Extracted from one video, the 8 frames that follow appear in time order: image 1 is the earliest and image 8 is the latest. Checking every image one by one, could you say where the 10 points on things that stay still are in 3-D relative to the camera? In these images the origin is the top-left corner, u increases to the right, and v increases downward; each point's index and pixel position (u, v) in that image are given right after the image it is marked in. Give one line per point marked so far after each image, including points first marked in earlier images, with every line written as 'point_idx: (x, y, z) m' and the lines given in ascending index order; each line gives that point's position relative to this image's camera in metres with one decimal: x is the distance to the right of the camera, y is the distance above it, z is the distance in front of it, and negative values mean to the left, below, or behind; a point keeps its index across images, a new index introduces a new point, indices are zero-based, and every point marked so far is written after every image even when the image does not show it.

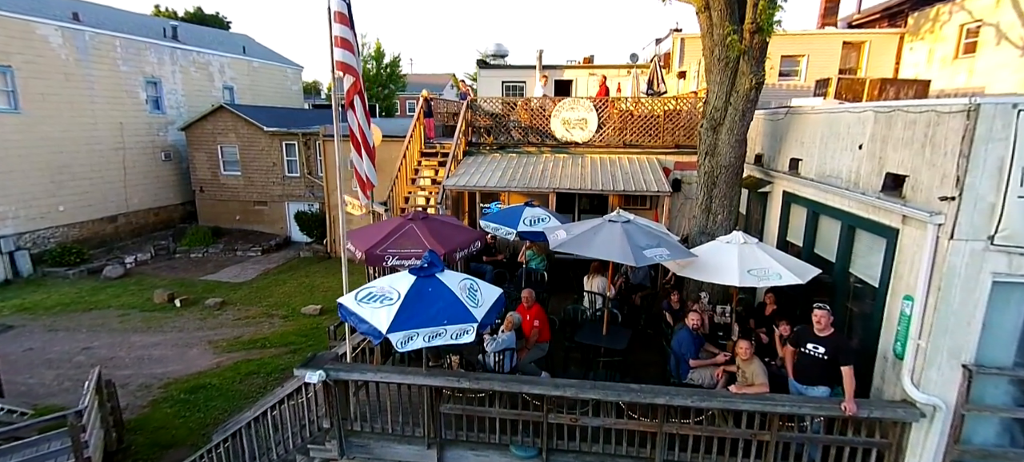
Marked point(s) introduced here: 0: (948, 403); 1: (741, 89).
0: (+3.9, -1.5, +4.4) m
1: (+3.3, +2.1, +7.1) m
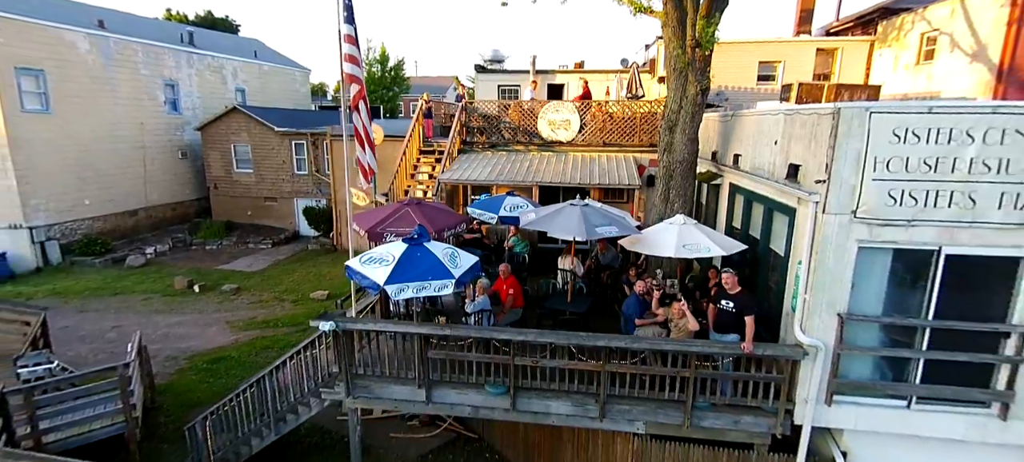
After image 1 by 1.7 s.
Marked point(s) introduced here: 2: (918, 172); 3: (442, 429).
0: (+3.6, -1.3, +5.5) m
1: (+3.0, +2.3, +8.2) m
2: (+4.2, +0.6, +5.1) m
3: (-1.3, -3.6, +8.7) m
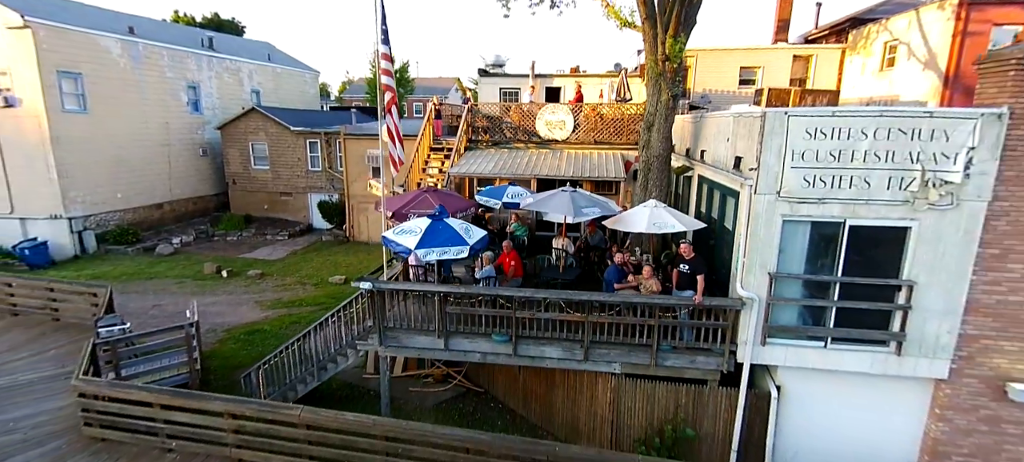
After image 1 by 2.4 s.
0: (+3.6, -0.9, +7.0) m
1: (+3.0, +2.6, +9.7) m
2: (+4.3, +0.9, +6.6) m
3: (-1.3, -3.2, +10.2) m
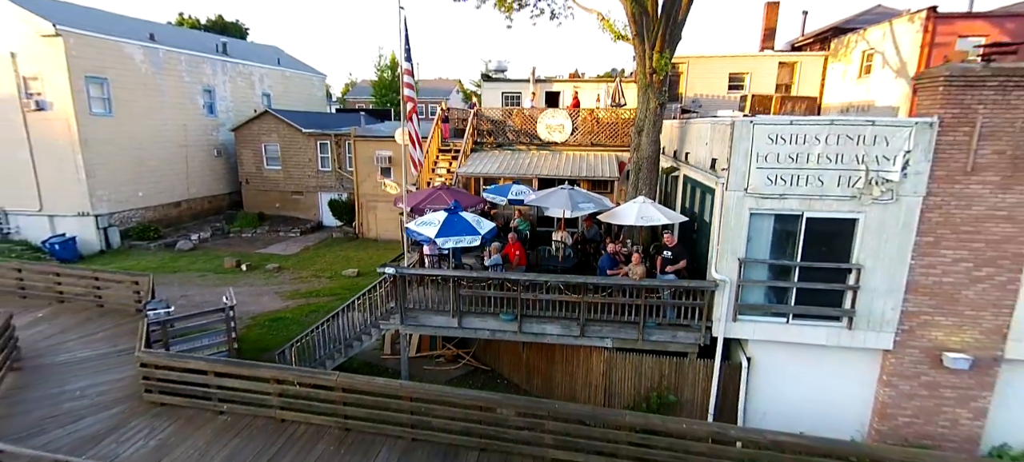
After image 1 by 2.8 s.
0: (+3.7, -0.8, +8.1) m
1: (+3.1, +2.8, +10.8) m
2: (+4.4, +1.1, +7.7) m
3: (-1.2, -3.1, +11.3) m
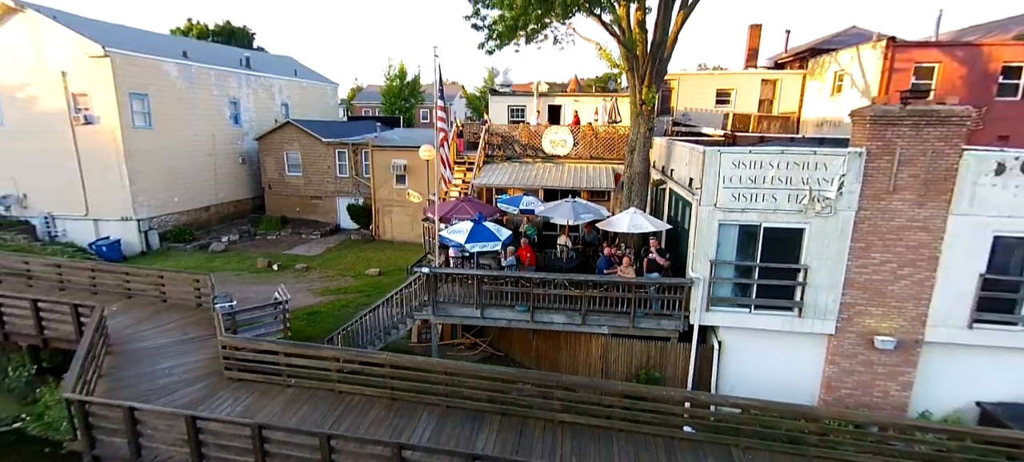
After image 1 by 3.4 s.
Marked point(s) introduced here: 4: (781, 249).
0: (+4.0, -0.9, +10.0) m
1: (+3.4, +2.6, +12.7) m
2: (+4.7, +0.9, +9.6) m
3: (-0.9, -3.2, +13.2) m
4: (+5.5, -0.4, +9.8) m
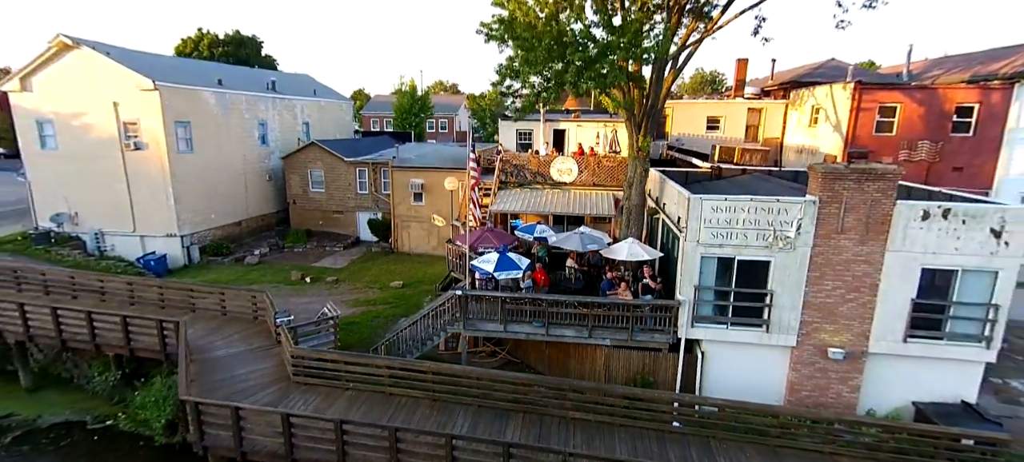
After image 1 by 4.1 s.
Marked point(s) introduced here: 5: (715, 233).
0: (+4.5, -1.7, +12.2) m
1: (+3.9, +1.9, +14.9) m
2: (+5.2, +0.2, +11.8) m
3: (-0.4, -4.0, +15.4) m
4: (+6.0, -1.1, +12.0) m
5: (+5.0, -0.1, +11.8) m
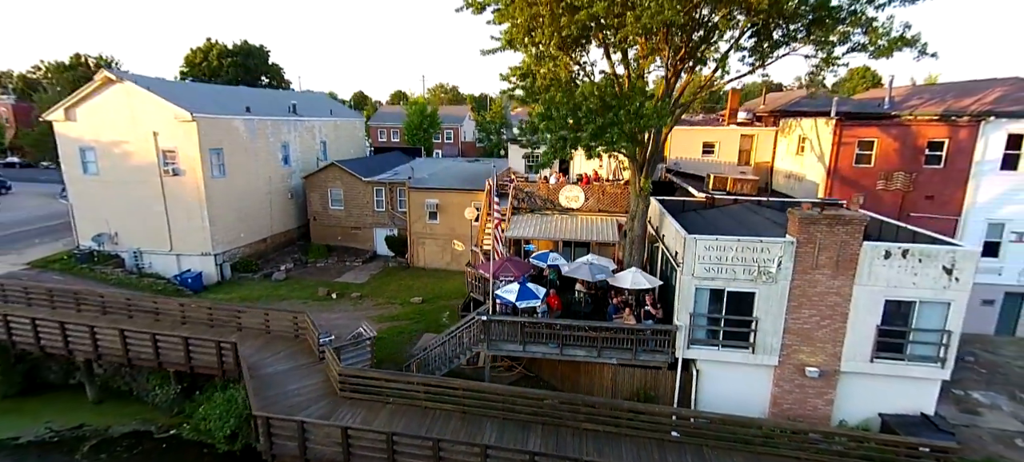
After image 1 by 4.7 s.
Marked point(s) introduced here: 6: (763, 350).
0: (+5.1, -2.7, +14.0) m
1: (+4.4, +0.9, +16.7) m
2: (+5.7, -0.8, +13.6) m
3: (+0.1, -5.0, +17.2) m
4: (+6.5, -2.1, +13.9) m
5: (+5.5, -1.1, +13.7) m
6: (+7.2, -3.4, +13.9) m
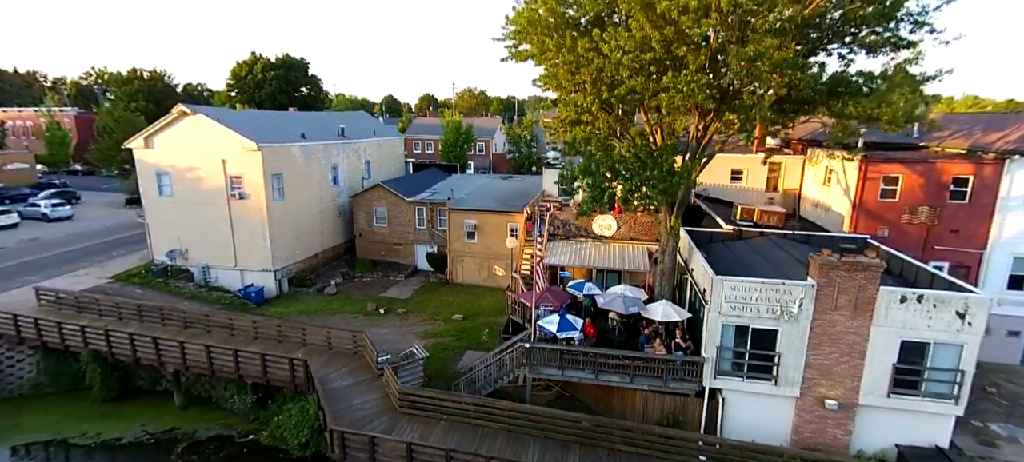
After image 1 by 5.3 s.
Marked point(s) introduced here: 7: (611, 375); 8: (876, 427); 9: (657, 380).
0: (+6.4, -4.0, +15.3) m
1: (+6.0, -0.4, +18.1) m
2: (+7.0, -2.1, +14.9) m
3: (+1.6, -6.2, +18.8) m
4: (+7.9, -3.5, +15.1) m
5: (+6.9, -2.3, +15.0) m
6: (+8.5, -4.7, +15.1) m
7: (+3.4, -4.9, +16.3) m
8: (+11.4, -6.2, +15.1) m
9: (+4.8, -4.9, +16.1) m
